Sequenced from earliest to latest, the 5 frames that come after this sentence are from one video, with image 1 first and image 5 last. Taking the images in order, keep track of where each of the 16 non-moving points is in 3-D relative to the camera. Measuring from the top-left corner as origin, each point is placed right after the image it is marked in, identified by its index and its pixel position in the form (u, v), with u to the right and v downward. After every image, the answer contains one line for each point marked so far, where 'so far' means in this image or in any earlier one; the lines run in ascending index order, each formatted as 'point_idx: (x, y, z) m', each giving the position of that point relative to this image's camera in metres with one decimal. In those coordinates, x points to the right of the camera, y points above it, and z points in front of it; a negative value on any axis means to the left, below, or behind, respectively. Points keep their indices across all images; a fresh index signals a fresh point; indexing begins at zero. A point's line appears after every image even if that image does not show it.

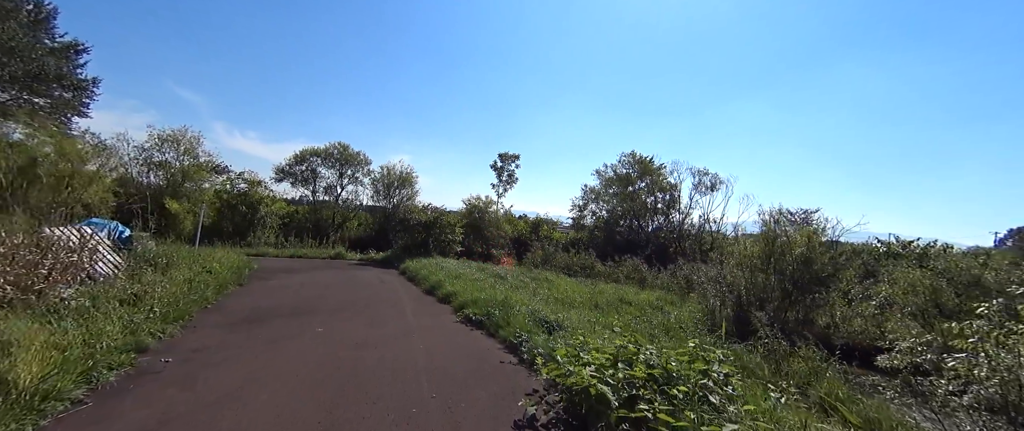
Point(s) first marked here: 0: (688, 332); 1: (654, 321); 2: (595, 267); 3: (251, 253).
0: (+3.6, -2.4, +8.2) m
1: (+3.4, -2.5, +9.5) m
2: (+3.6, -2.2, +16.9) m
3: (-10.0, -1.4, +15.1) m
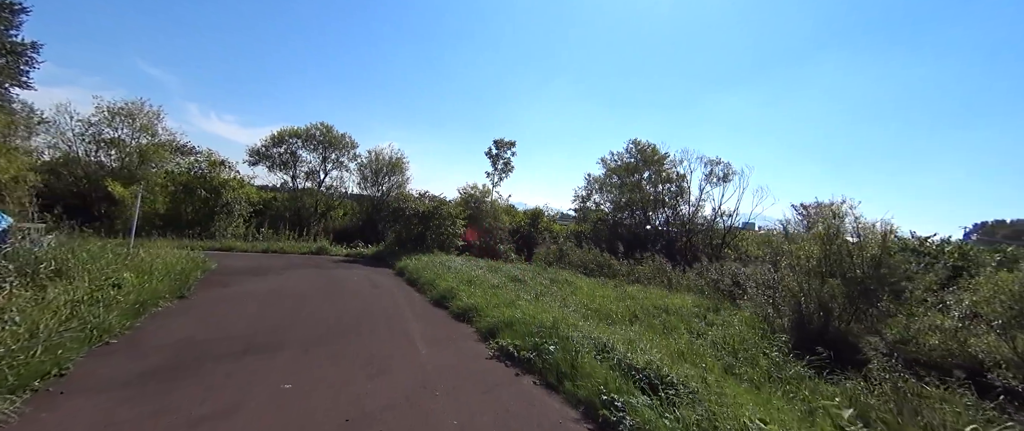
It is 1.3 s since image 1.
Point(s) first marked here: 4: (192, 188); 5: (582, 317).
0: (+4.2, -2.3, +6.4) m
1: (+3.9, -2.4, +7.7) m
2: (+3.9, -1.9, +15.1) m
3: (-9.6, -1.0, +12.8) m
4: (-12.4, +1.1, +15.5) m
5: (+1.3, -1.8, +7.0) m
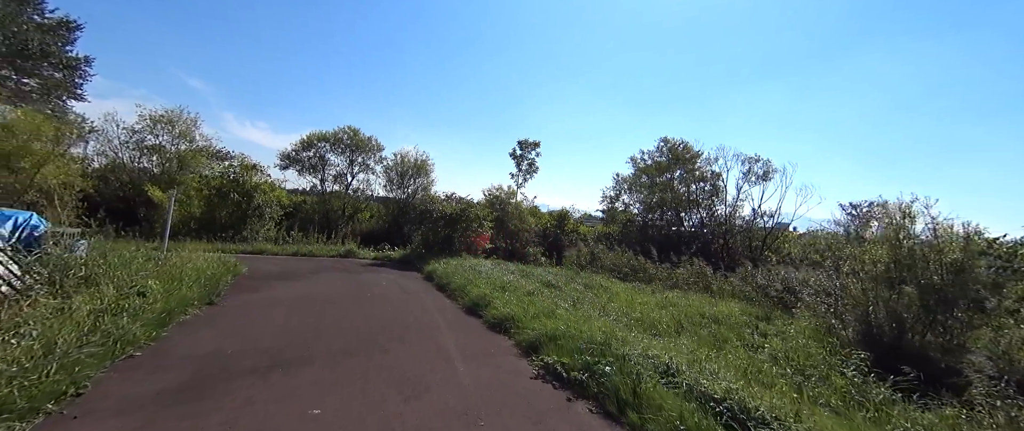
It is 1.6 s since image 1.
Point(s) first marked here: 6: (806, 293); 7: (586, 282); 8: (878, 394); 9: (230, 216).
0: (+4.8, -2.3, +5.6) m
1: (+4.6, -2.4, +7.0) m
2: (+4.9, -2.0, +14.4) m
3: (-8.6, -1.1, +12.8) m
4: (-11.3, +0.9, +15.7) m
5: (+1.9, -1.8, +6.4) m
6: (+7.7, -2.1, +10.5) m
7: (+2.1, -1.9, +11.2) m
8: (+4.6, -2.3, +5.0) m
9: (-11.1, 0.0, +15.6) m
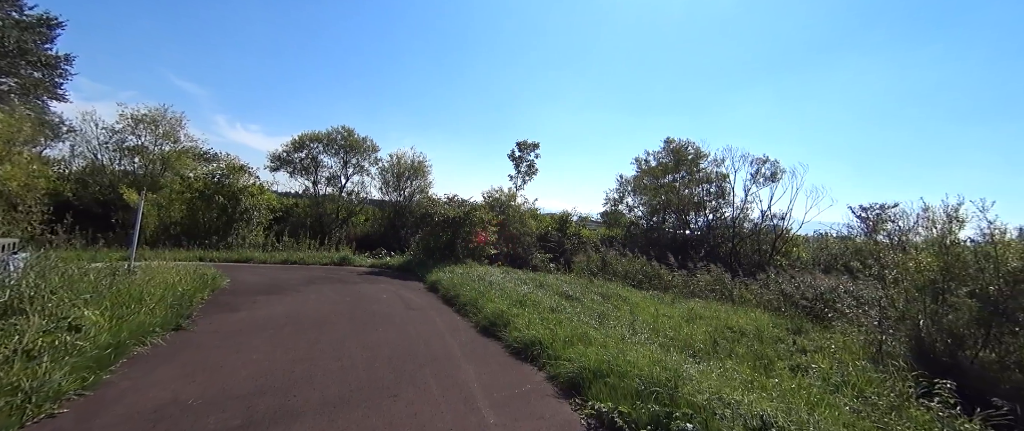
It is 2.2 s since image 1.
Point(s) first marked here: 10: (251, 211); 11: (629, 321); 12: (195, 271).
0: (+5.2, -2.4, +4.8) m
1: (+4.9, -2.5, +6.1) m
2: (+5.2, -2.1, +13.5) m
3: (-8.3, -1.3, +11.7) m
4: (-11.1, +0.8, +14.6) m
5: (+2.3, -1.9, +5.5) m
6: (+8.0, -2.1, +9.7) m
7: (+2.4, -2.0, +10.3) m
8: (+5.0, -2.3, +4.2) m
9: (-10.9, -0.2, +14.6) m
10: (-9.9, +0.2, +15.1) m
11: (+2.2, -2.0, +7.5) m
12: (-6.2, -1.1, +7.7) m
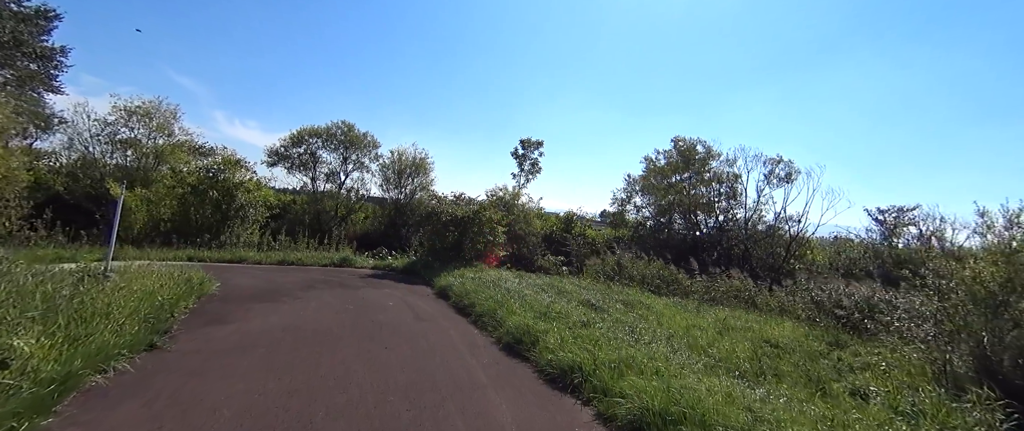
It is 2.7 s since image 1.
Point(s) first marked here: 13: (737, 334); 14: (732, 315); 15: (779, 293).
0: (+5.5, -2.5, +4.1) m
1: (+5.3, -2.6, +5.4) m
2: (+5.5, -2.1, +12.8) m
3: (-8.0, -1.2, +11.0) m
4: (-10.7, +0.9, +13.8) m
5: (+2.6, -1.9, +4.8) m
6: (+8.4, -2.2, +9.0) m
7: (+2.7, -2.0, +9.5) m
8: (+5.4, -2.4, +3.4) m
9: (-10.5, -0.1, +13.8) m
10: (-9.5, +0.3, +14.3) m
11: (+2.6, -2.0, +6.7) m
12: (-5.8, -1.0, +6.9) m
13: (+4.7, -2.5, +8.2) m
14: (+5.6, -2.5, +10.0) m
15: (+8.6, -2.4, +12.7) m
